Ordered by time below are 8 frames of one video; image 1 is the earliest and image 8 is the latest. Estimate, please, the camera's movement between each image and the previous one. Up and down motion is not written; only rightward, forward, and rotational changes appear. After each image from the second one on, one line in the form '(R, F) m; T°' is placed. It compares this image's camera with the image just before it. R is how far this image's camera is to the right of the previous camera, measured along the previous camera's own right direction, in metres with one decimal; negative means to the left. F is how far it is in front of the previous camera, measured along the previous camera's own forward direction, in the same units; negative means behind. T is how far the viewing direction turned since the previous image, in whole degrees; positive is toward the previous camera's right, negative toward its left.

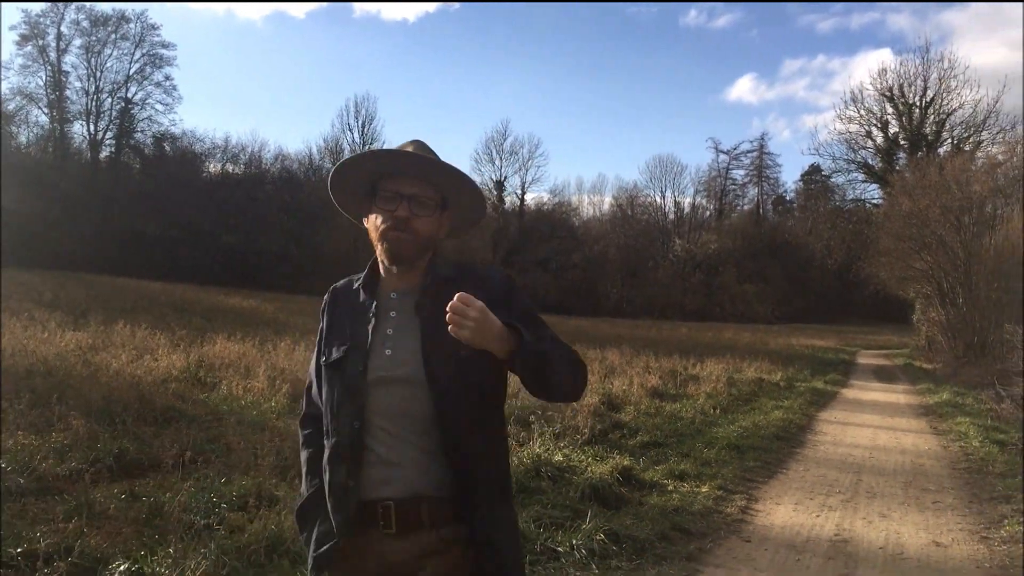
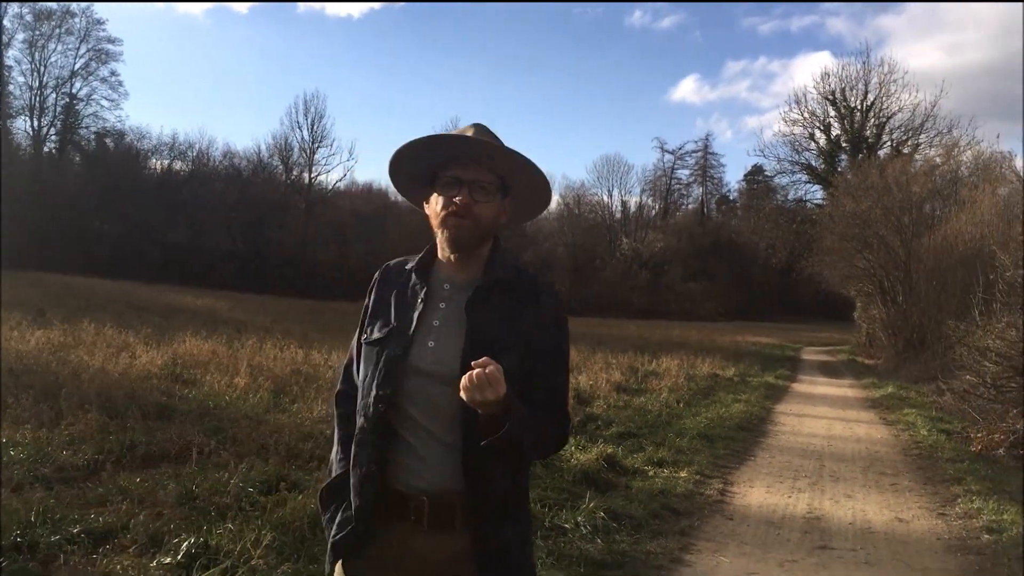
(-0.3, -0.2) m; +4°
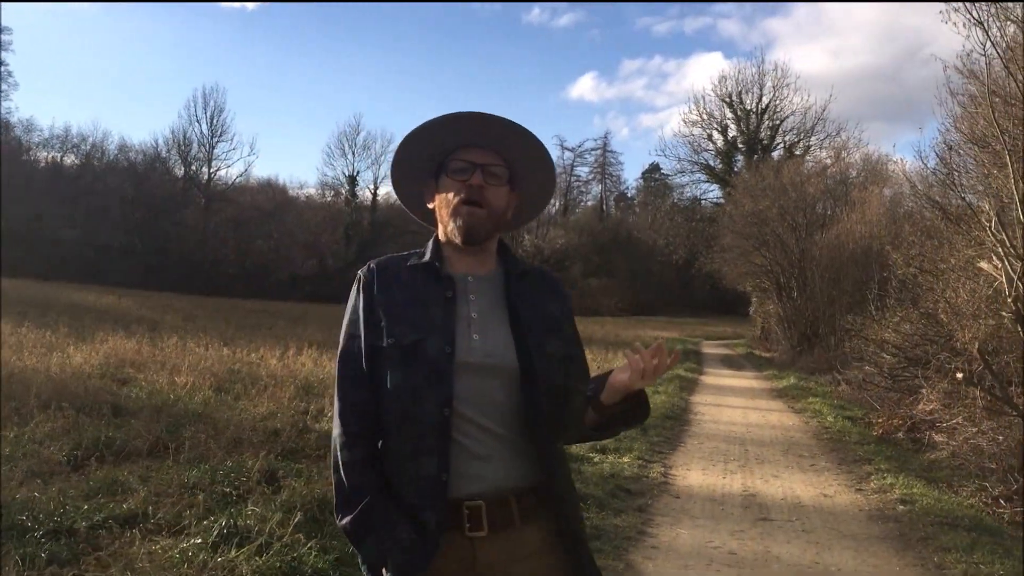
(-0.4, -0.2) m; +7°
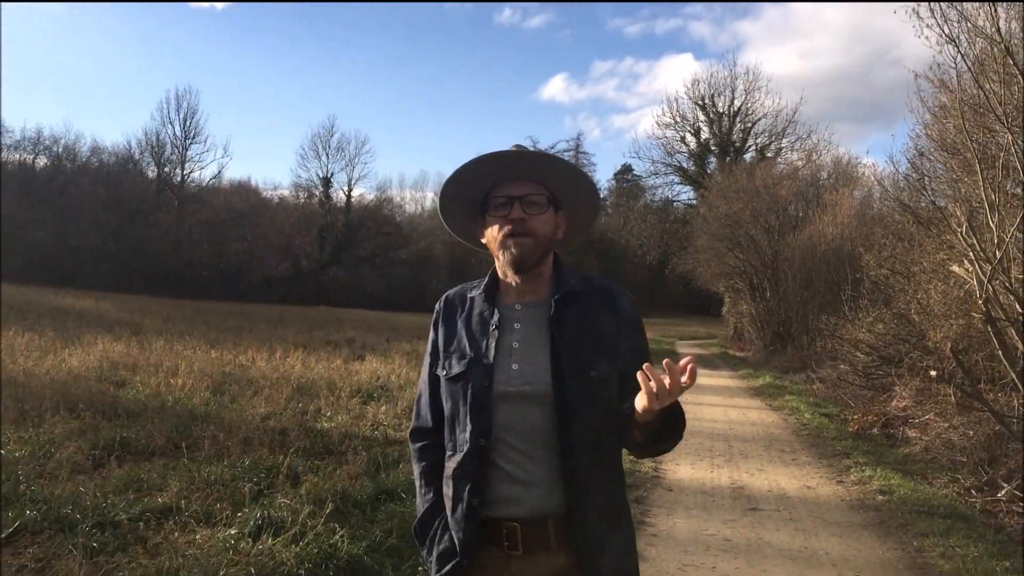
(-0.2, -0.2) m; +2°
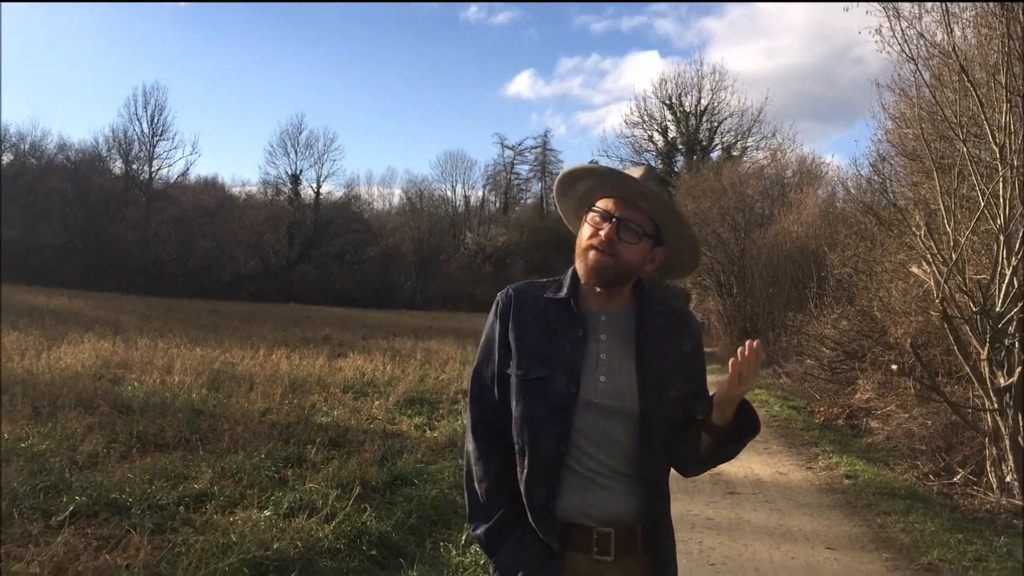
(-0.2, -0.4) m; +2°
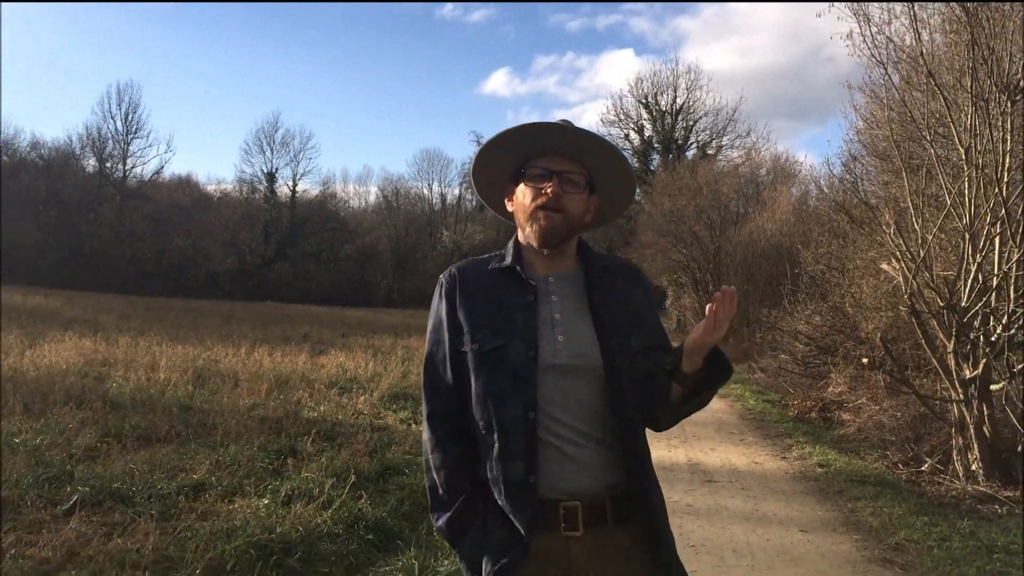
(-0.1, -0.2) m; +2°
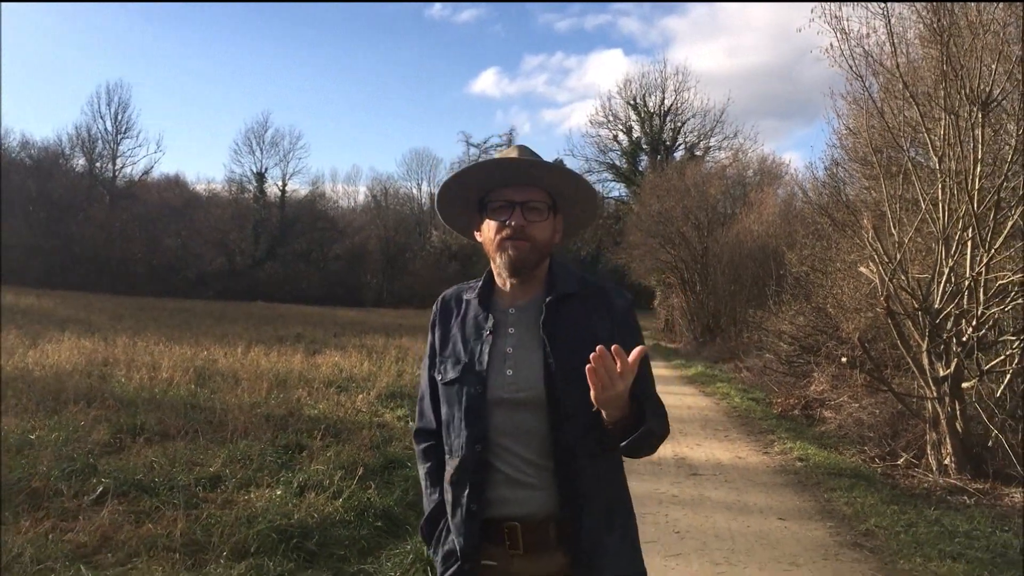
(-0.1, -0.3) m; +1°
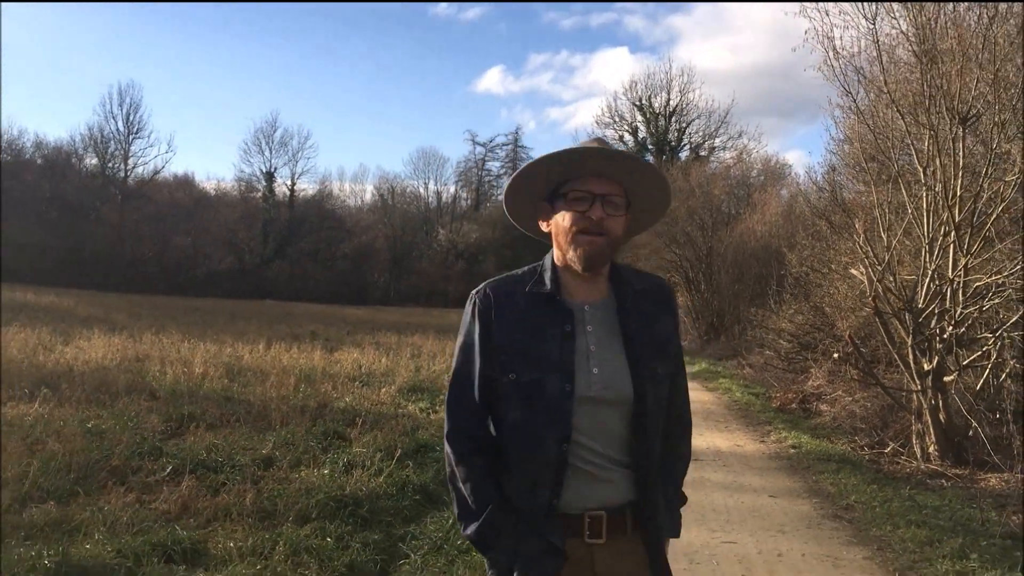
(-0.1, -0.6) m; 0°
